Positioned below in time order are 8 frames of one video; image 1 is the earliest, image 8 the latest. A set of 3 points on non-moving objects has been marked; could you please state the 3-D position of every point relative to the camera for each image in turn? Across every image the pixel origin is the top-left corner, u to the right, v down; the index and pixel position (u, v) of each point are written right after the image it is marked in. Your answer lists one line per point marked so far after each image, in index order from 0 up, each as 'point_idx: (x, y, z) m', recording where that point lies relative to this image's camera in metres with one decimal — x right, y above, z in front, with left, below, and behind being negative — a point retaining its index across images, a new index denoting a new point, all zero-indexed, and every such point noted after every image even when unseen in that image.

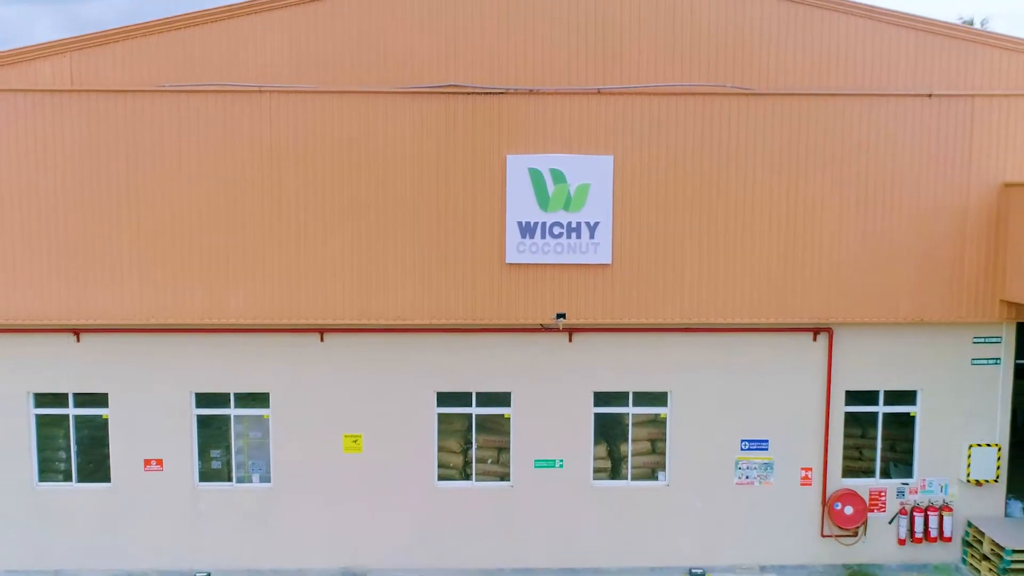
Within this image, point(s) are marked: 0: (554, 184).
0: (+0.3, +0.7, +6.6) m
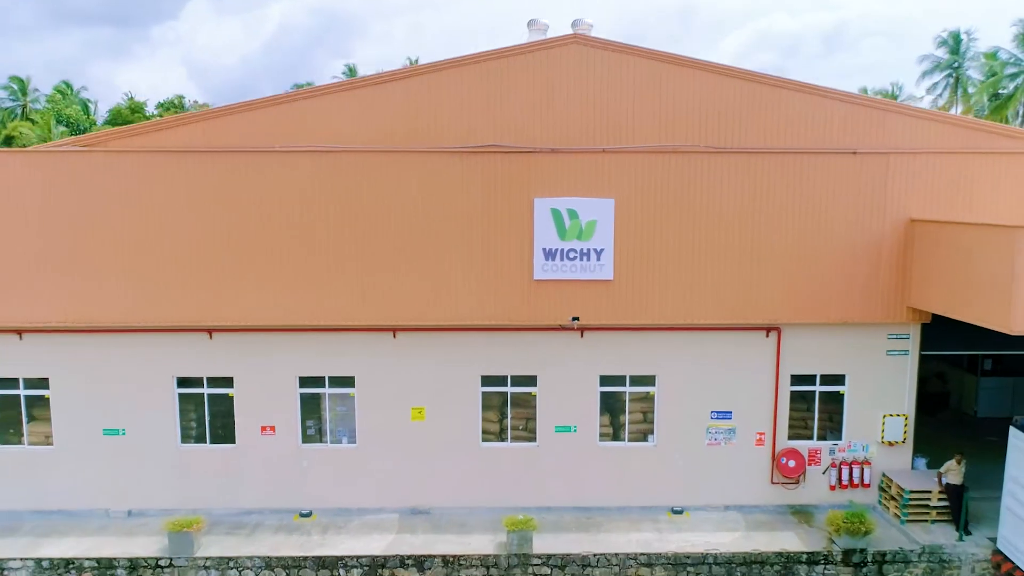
0: (+0.6, +0.6, +8.8) m
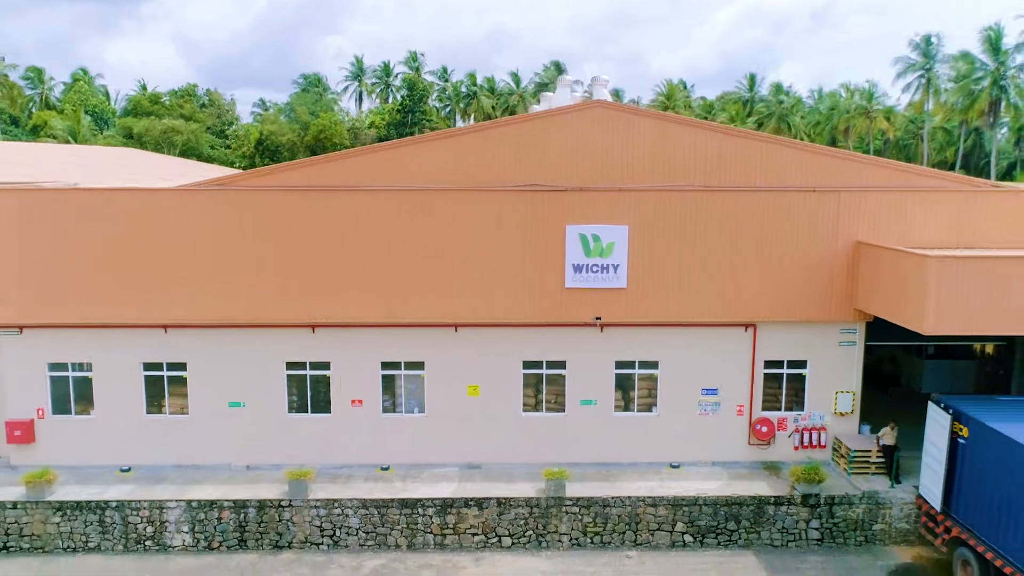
0: (+1.0, +0.6, +11.4) m
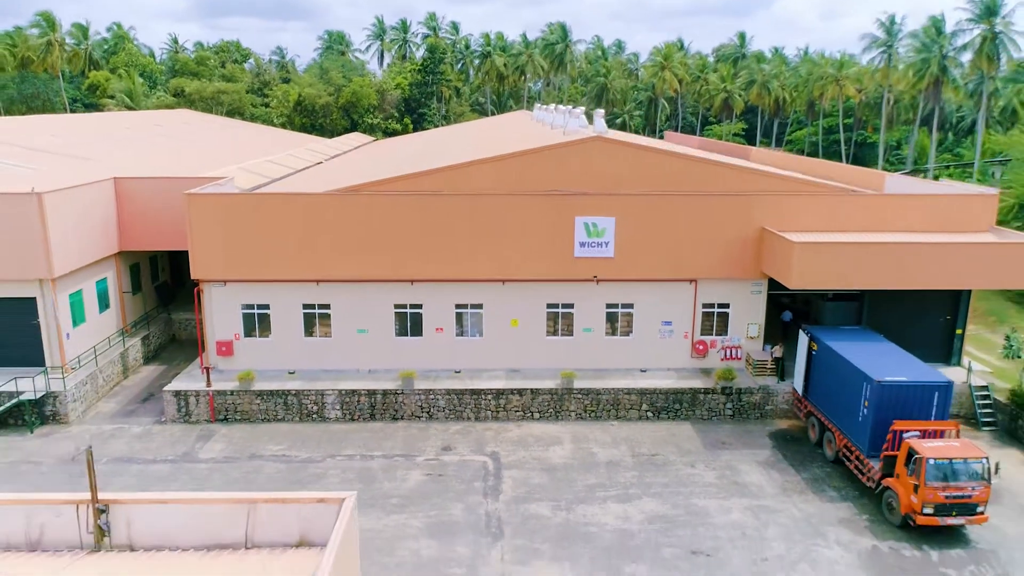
0: (+1.5, +1.2, +17.8) m
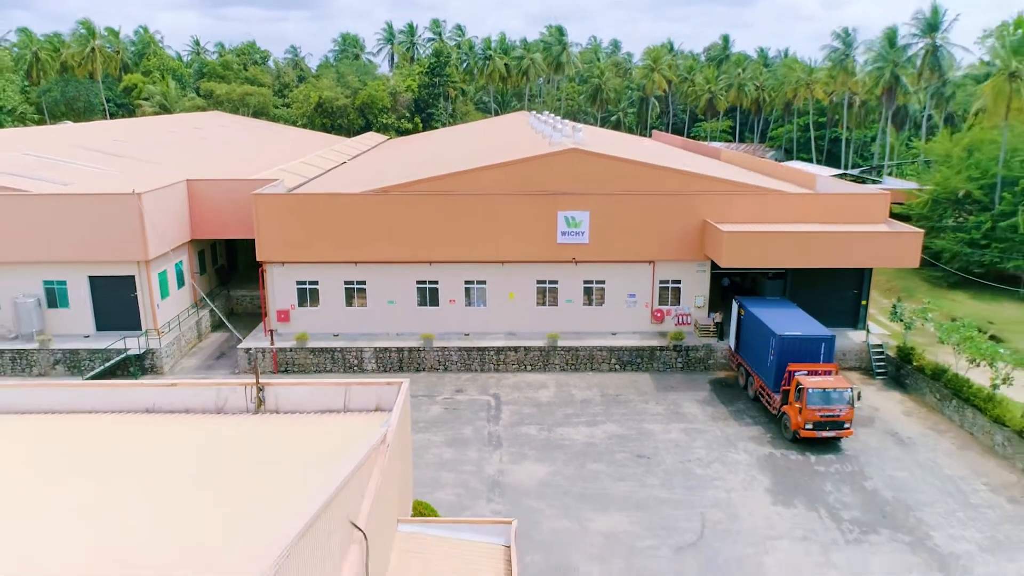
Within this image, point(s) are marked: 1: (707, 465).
0: (+1.5, +1.7, +22.6) m
1: (+3.6, -3.3, +17.2) m
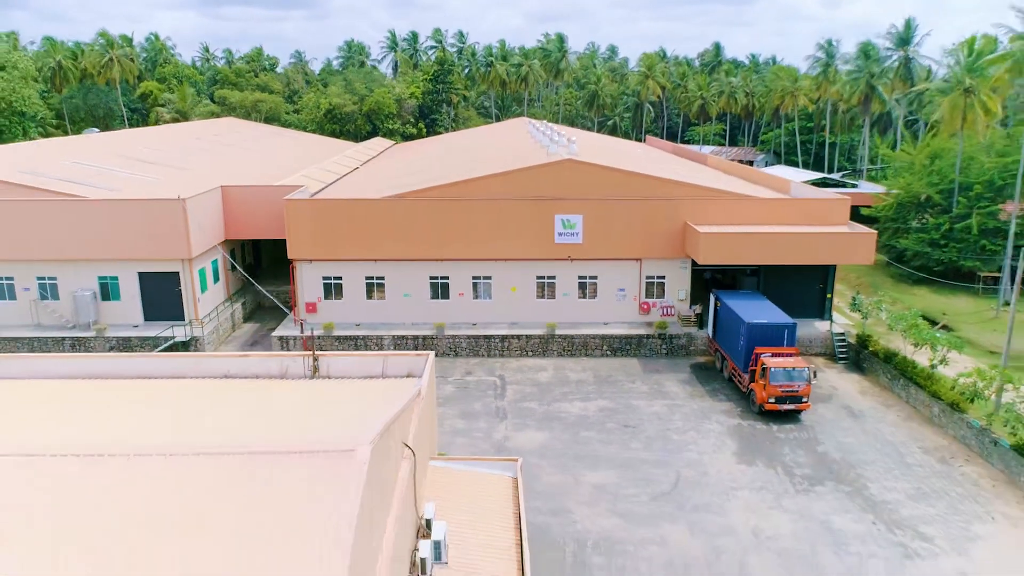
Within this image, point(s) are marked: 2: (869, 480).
0: (+1.6, +1.8, +25.4) m
1: (+3.7, -3.1, +20.0) m
2: (+6.8, -3.7, +17.6) m
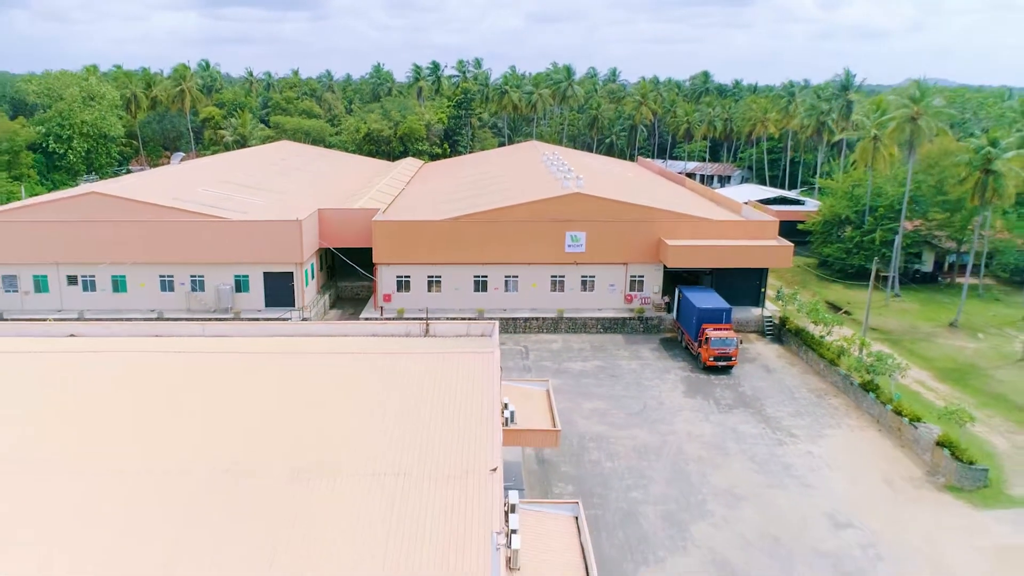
0: (+2.3, +2.0, +35.3) m
1: (+4.5, -3.0, +29.9) m
2: (+7.6, -3.5, +27.5) m
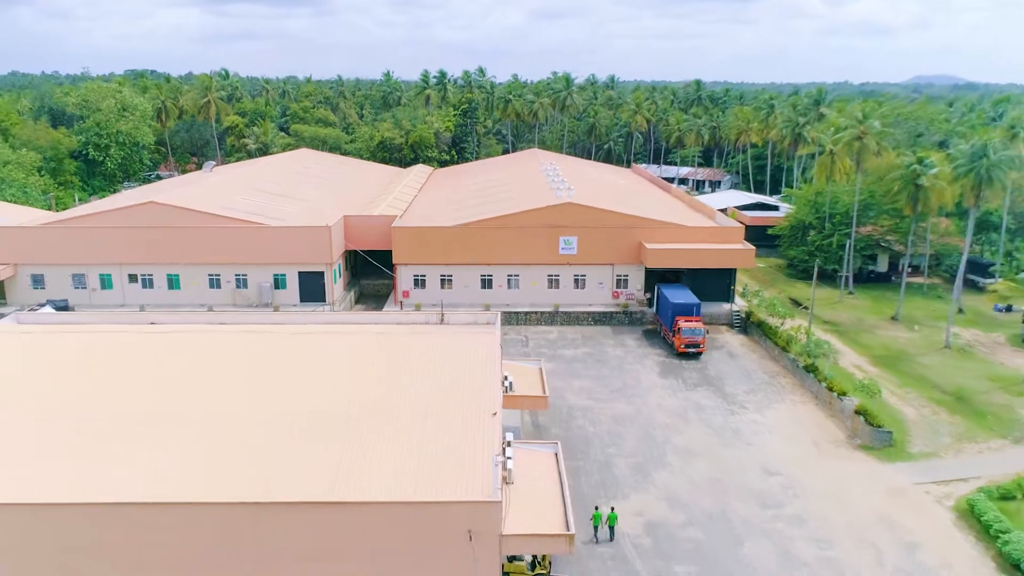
0: (+2.4, +2.1, +40.7) m
1: (+4.6, -2.9, +35.3) m
2: (+7.6, -3.4, +32.9) m
